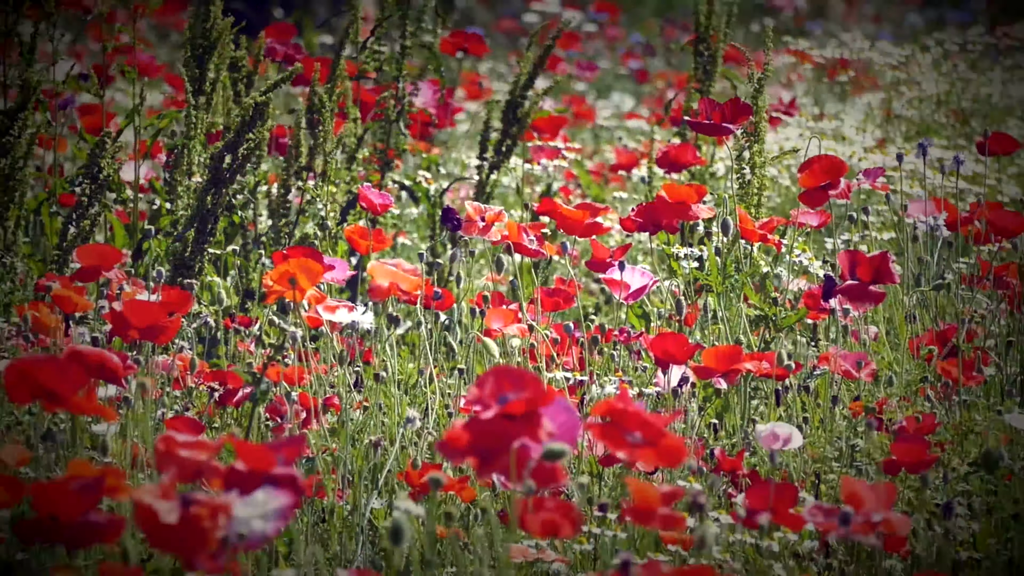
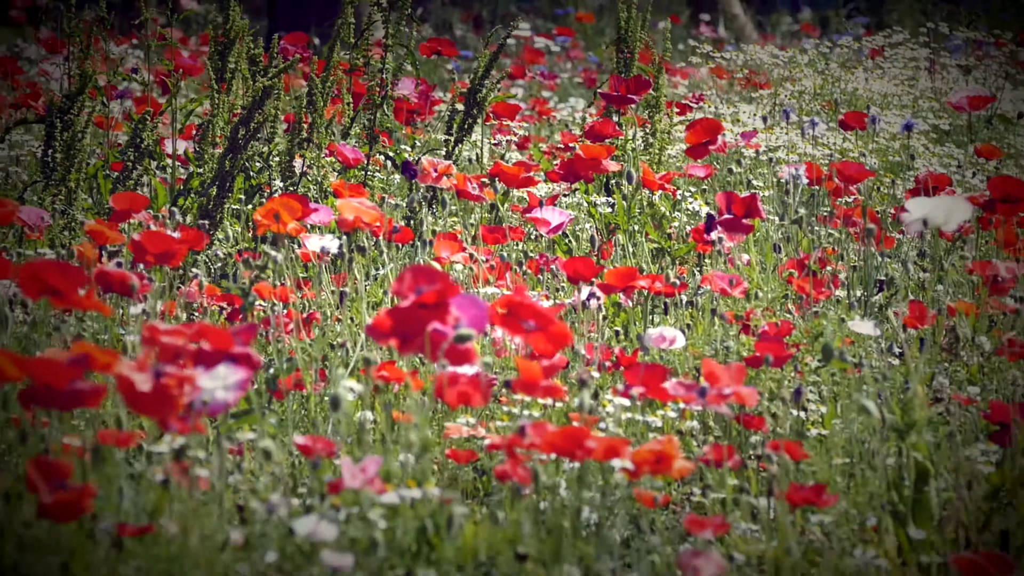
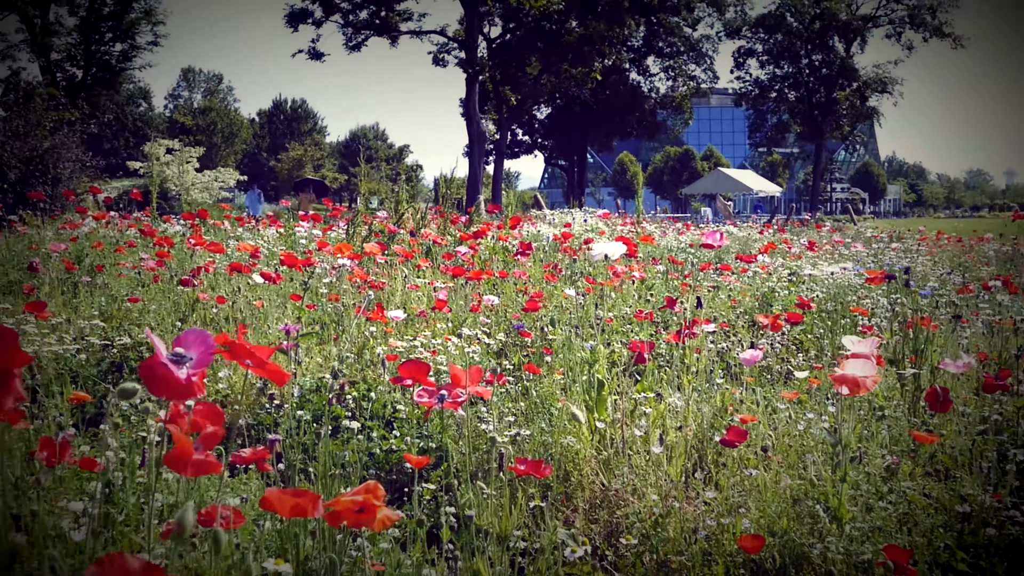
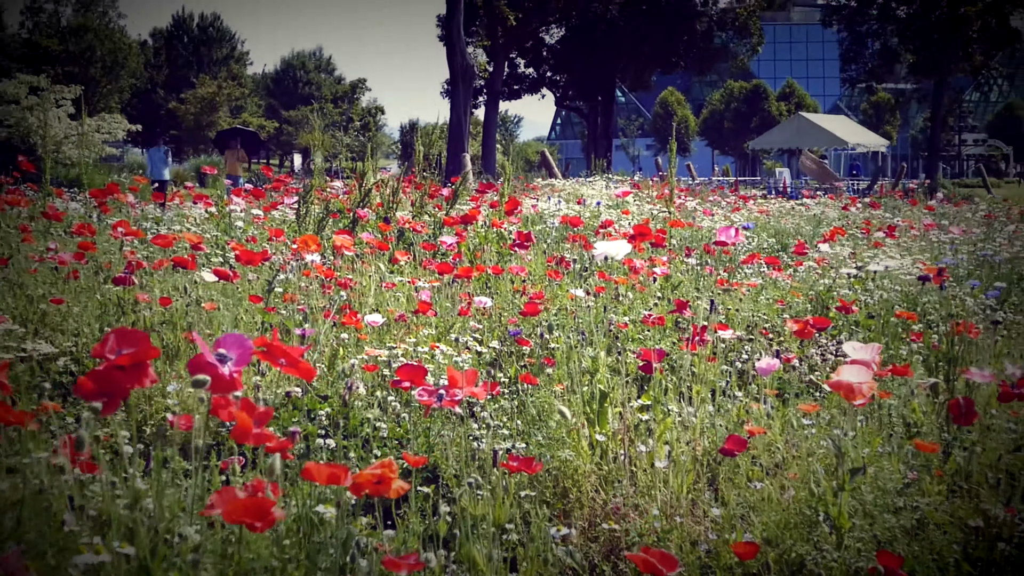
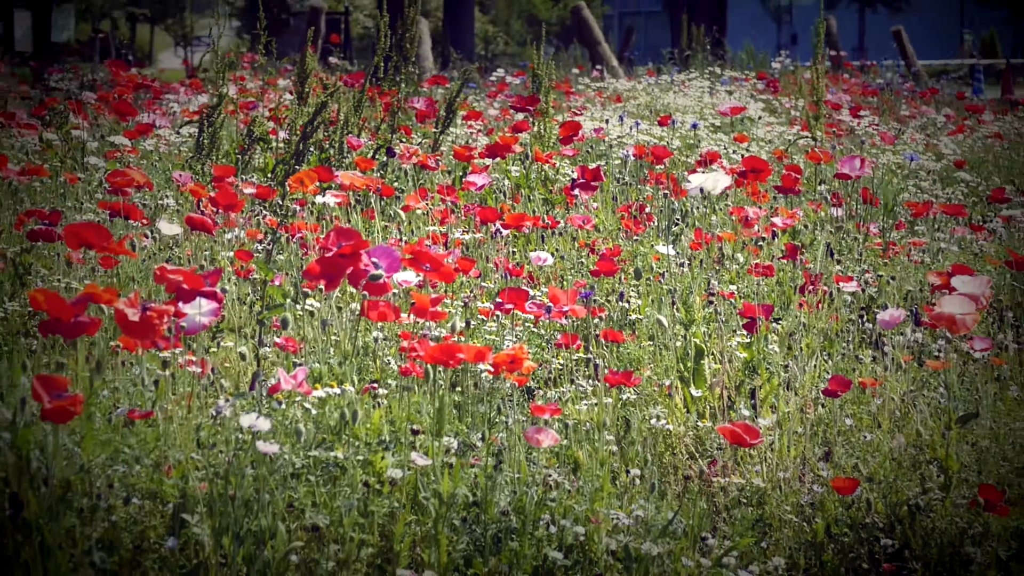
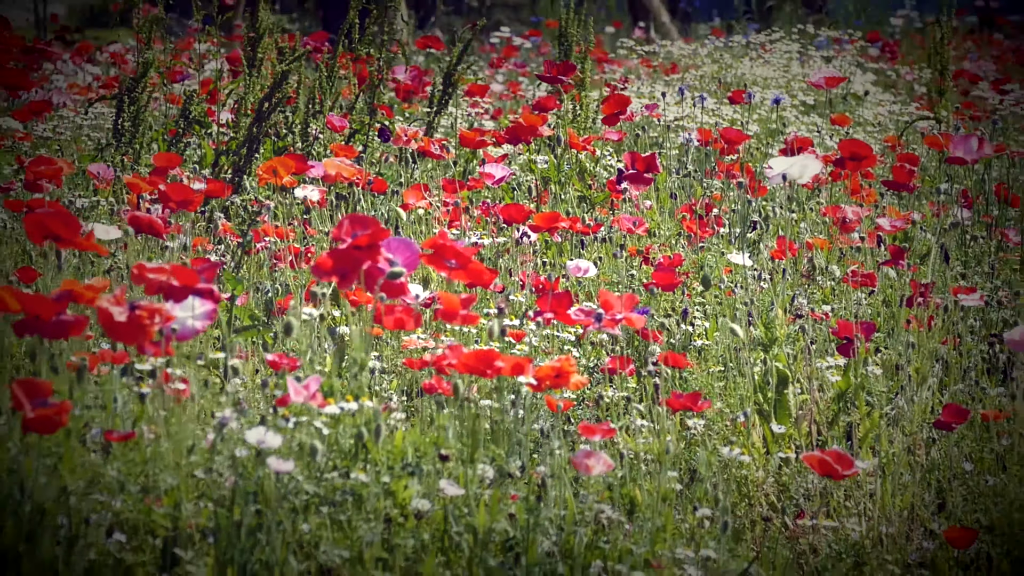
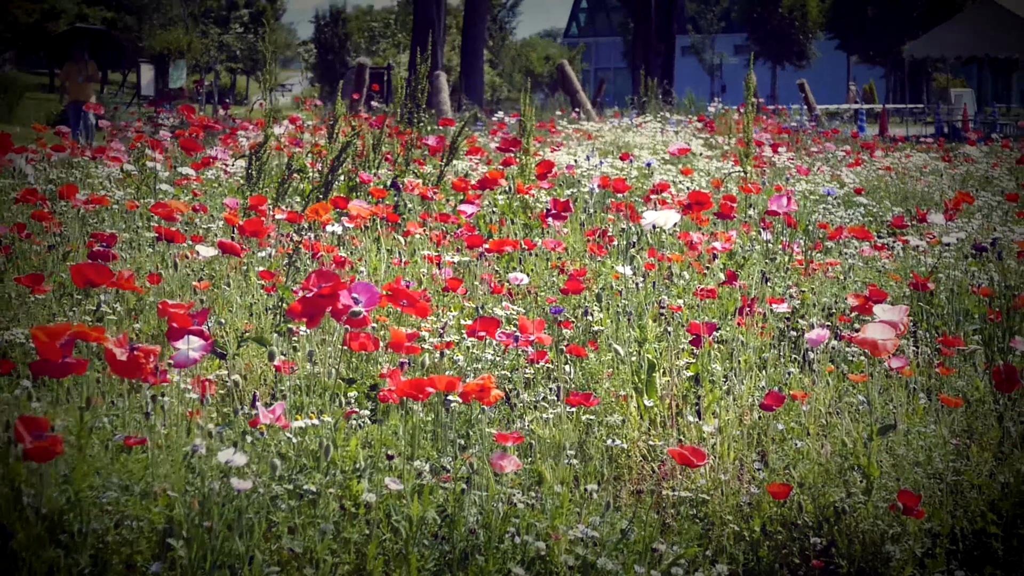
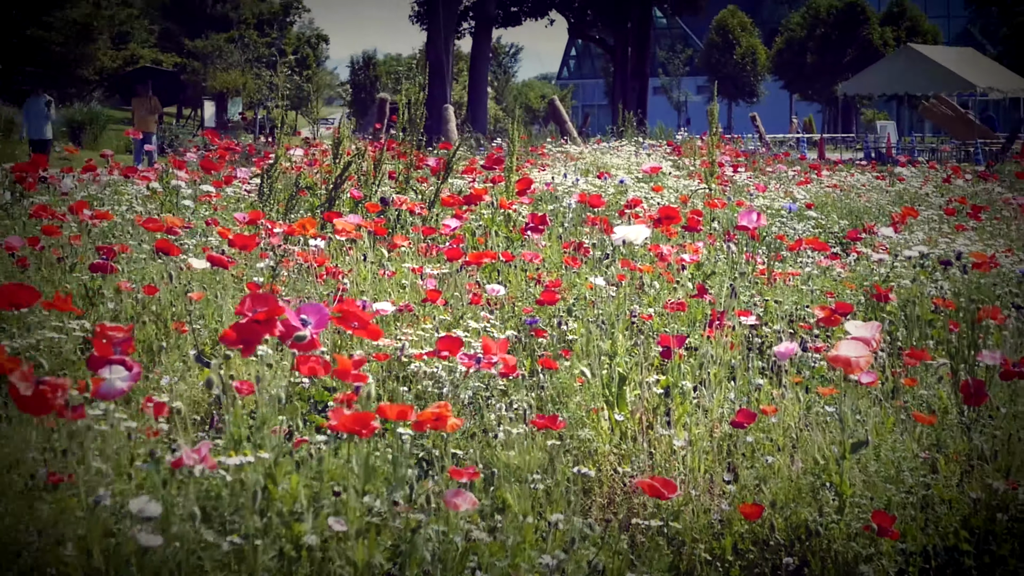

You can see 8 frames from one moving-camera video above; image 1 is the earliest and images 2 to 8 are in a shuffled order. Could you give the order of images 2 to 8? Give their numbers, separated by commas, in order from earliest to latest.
2, 6, 5, 7, 8, 4, 3
